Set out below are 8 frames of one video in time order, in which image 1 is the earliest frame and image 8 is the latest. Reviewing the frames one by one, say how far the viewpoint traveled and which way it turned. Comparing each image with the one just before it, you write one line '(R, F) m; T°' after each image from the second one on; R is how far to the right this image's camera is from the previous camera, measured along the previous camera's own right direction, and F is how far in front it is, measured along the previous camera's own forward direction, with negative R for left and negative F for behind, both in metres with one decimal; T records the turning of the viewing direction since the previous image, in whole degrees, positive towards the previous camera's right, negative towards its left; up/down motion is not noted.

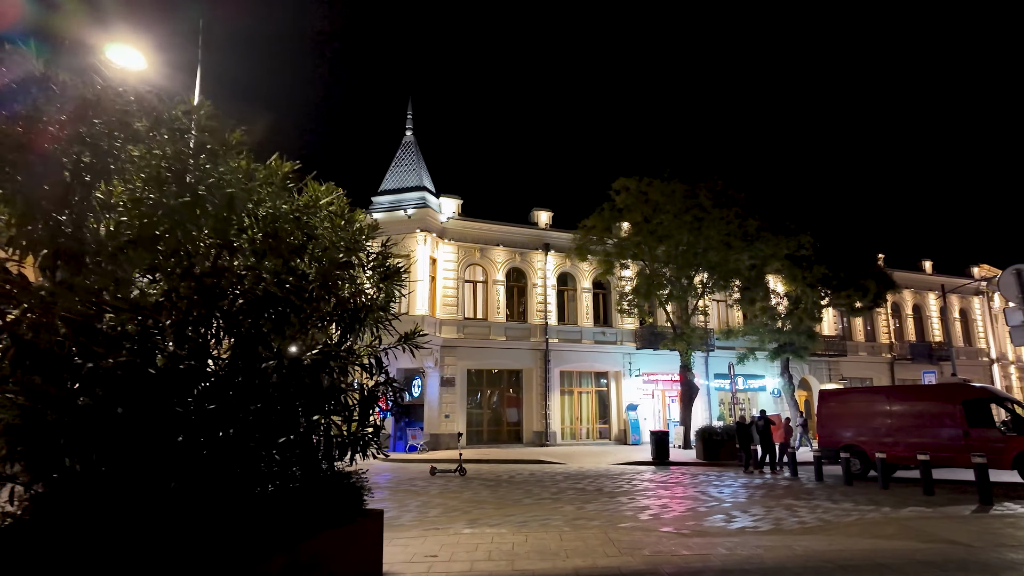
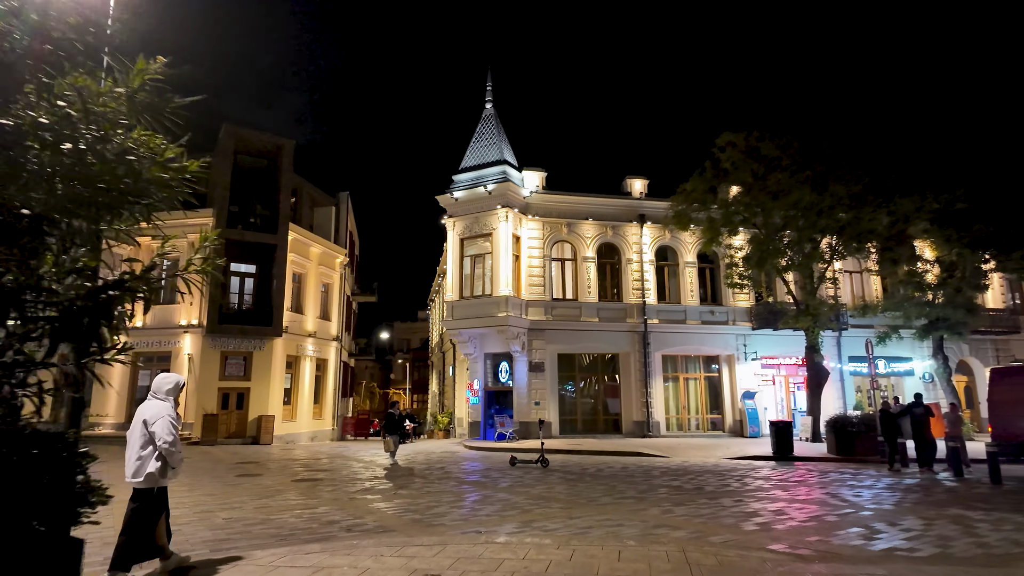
(+0.7, +1.9) m; -11°
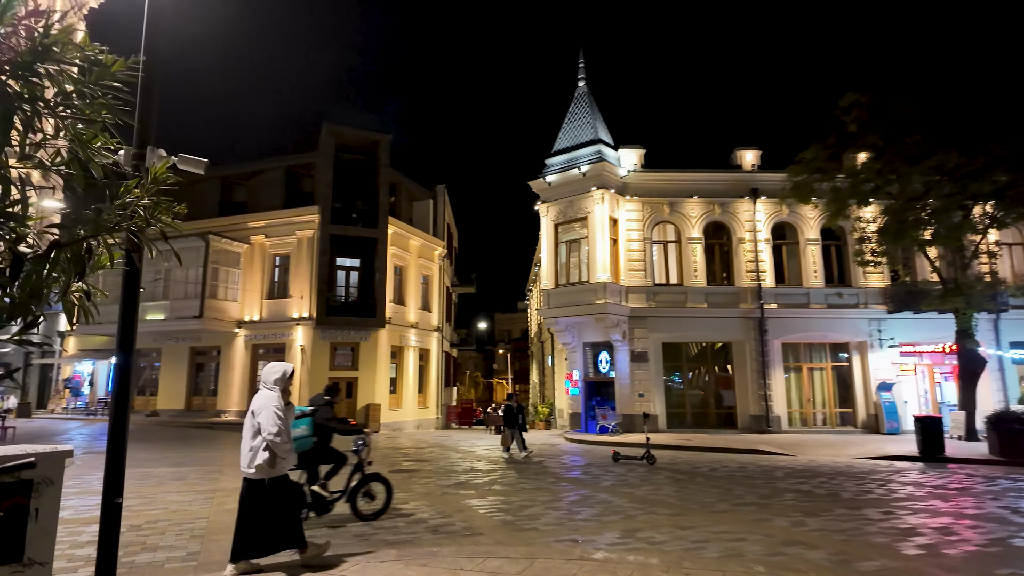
(+0.1, +0.9) m; -10°
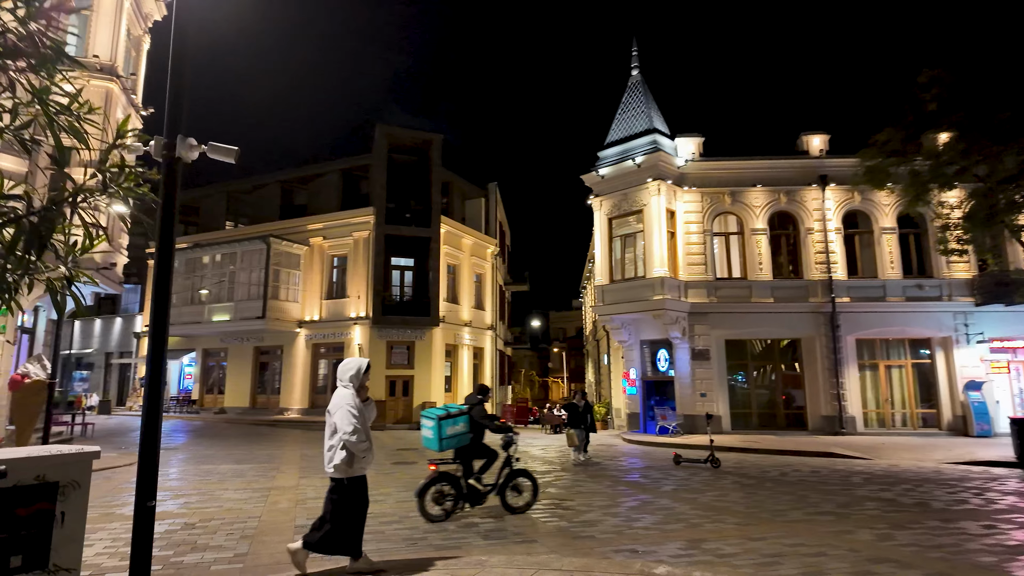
(0.0, +0.4) m; -5°
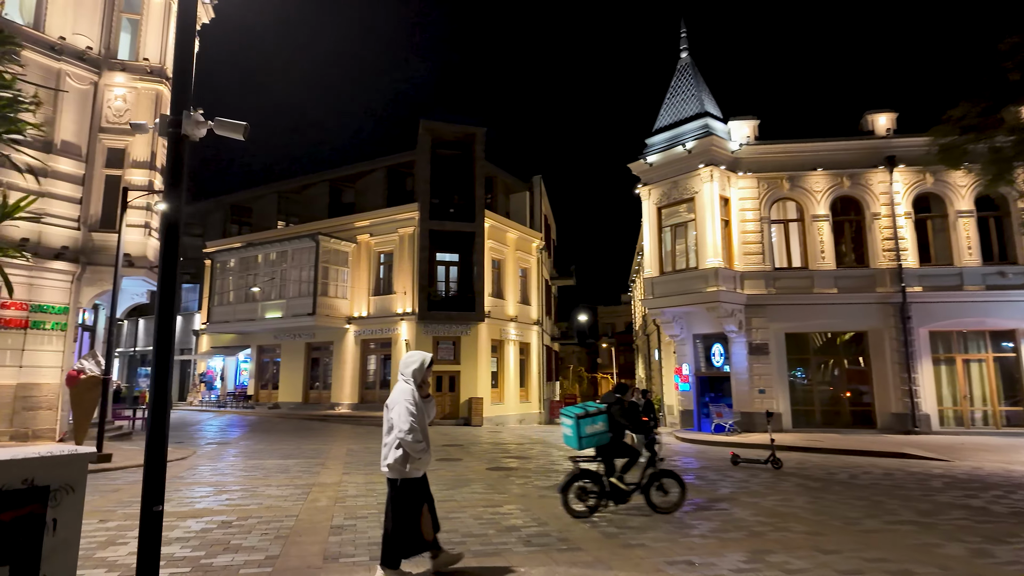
(+0.1, +0.5) m; -5°
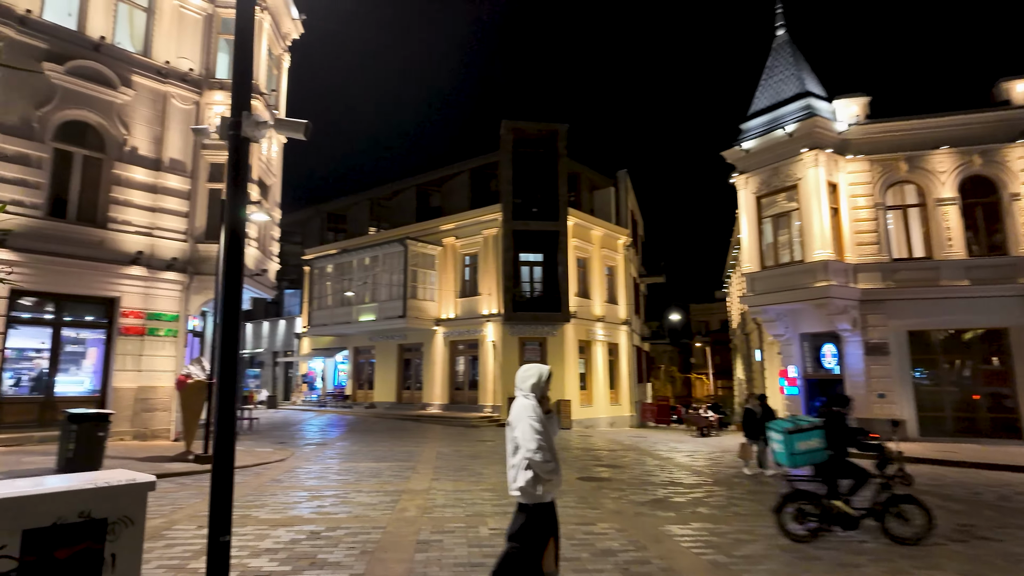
(0.0, +0.5) m; -8°
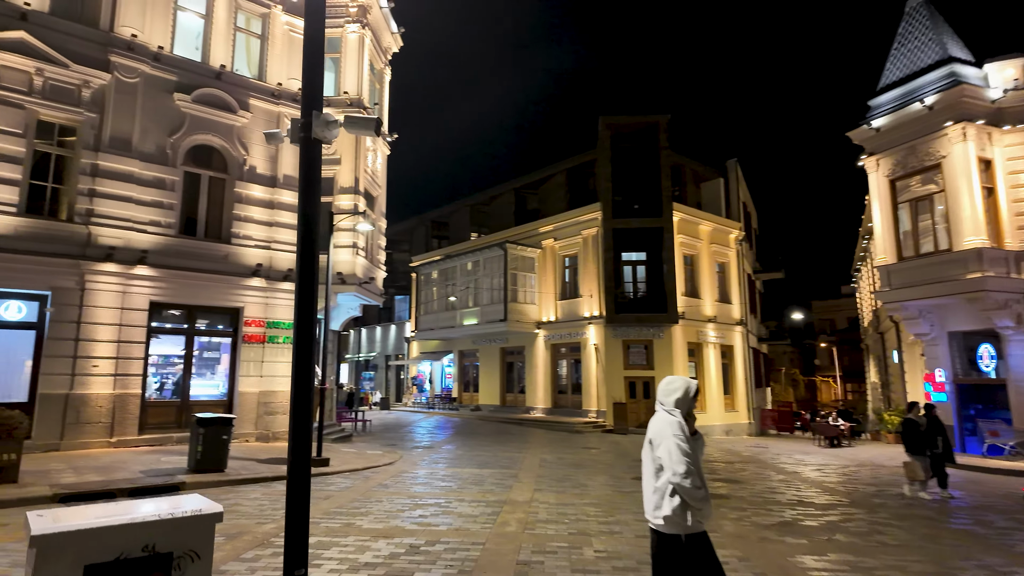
(0.0, +0.5) m; -10°
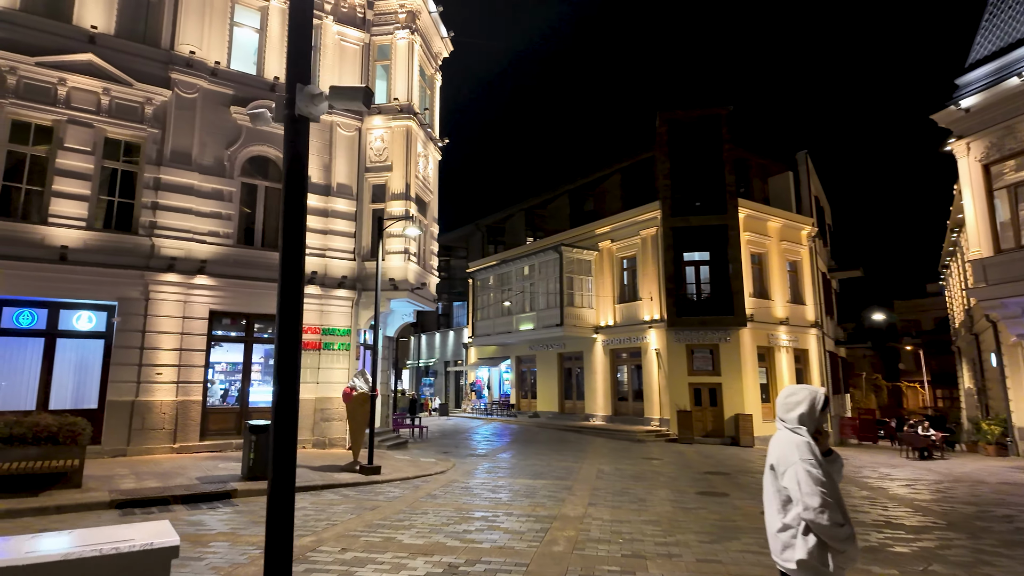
(+0.2, +0.5) m; -6°
